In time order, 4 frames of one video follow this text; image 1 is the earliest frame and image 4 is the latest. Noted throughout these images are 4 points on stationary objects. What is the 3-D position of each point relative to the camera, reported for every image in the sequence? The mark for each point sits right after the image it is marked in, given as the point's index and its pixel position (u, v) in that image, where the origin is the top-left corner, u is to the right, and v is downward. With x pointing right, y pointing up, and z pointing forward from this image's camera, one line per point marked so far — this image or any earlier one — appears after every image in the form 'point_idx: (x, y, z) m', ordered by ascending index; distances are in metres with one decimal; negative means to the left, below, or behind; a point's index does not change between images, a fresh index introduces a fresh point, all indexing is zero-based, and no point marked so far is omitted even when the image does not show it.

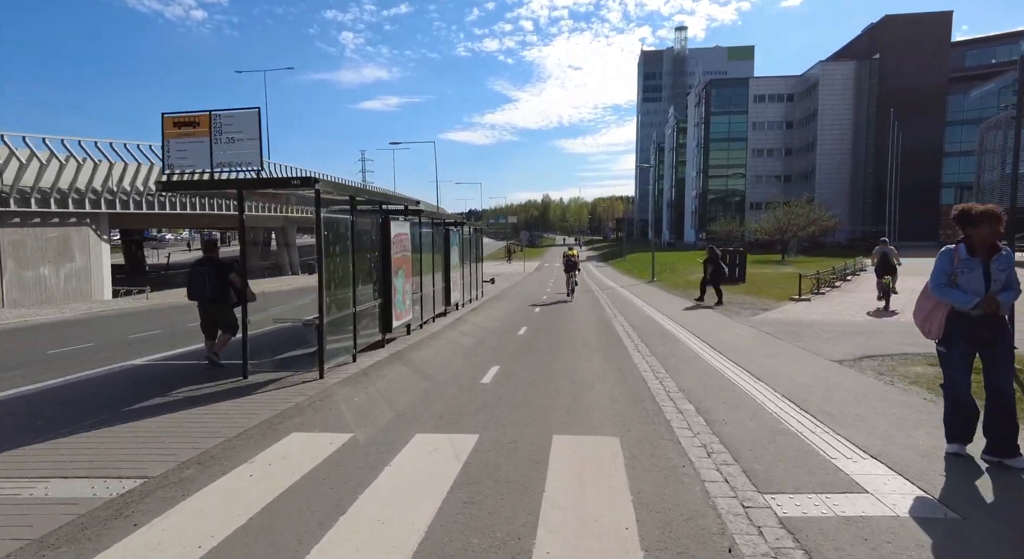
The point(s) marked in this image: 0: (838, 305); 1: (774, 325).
0: (+8.7, -0.7, +16.3) m
1: (+6.1, -1.1, +14.2) m
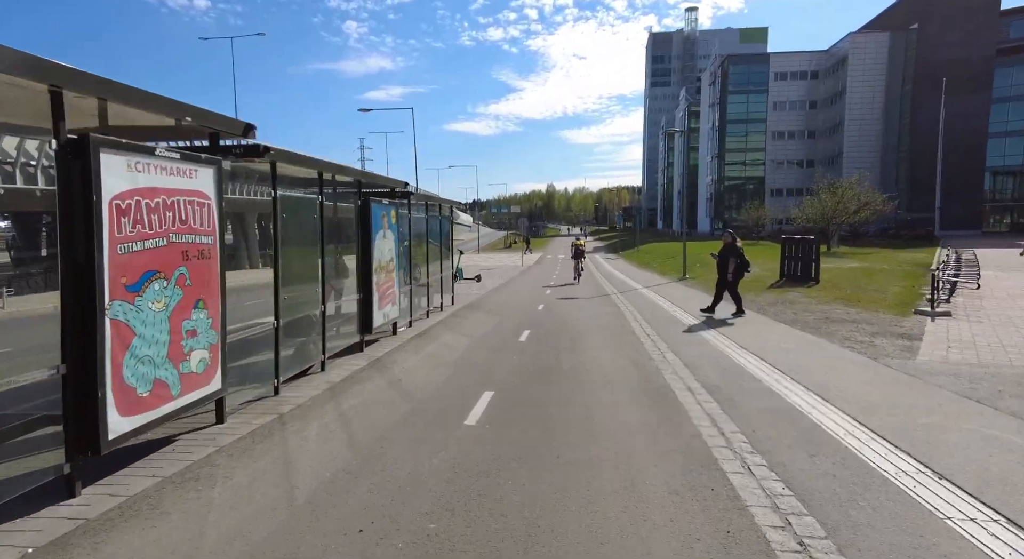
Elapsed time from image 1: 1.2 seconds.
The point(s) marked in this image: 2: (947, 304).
0: (+8.4, -0.8, +10.7) m
1: (+5.7, -1.2, +8.6) m
2: (+9.0, -0.5, +12.5) m
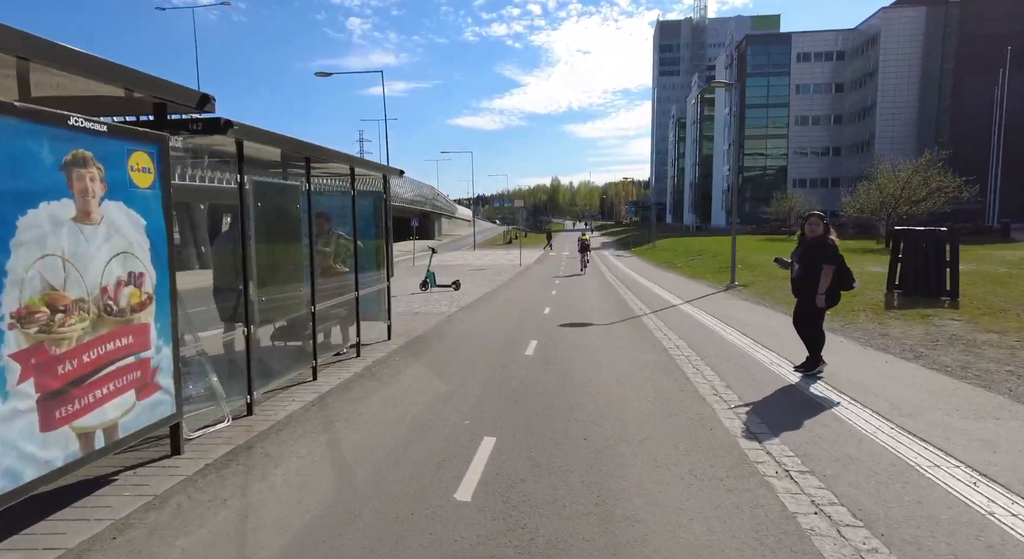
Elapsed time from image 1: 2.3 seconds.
0: (+8.0, -1.0, +5.6) m
1: (+5.3, -1.5, +3.5) m
2: (+8.6, -0.8, +7.3) m
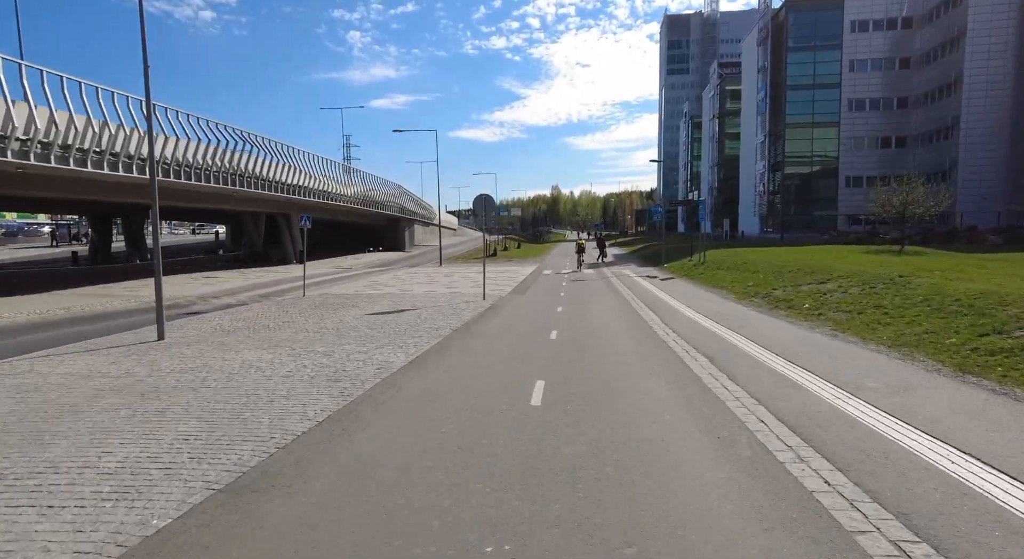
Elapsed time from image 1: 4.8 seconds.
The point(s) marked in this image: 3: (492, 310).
0: (+6.8, -1.8, -7.8) m
1: (+4.1, -2.2, -9.9) m
2: (+7.4, -1.5, -6.1) m
3: (-1.1, -1.4, +14.3) m
